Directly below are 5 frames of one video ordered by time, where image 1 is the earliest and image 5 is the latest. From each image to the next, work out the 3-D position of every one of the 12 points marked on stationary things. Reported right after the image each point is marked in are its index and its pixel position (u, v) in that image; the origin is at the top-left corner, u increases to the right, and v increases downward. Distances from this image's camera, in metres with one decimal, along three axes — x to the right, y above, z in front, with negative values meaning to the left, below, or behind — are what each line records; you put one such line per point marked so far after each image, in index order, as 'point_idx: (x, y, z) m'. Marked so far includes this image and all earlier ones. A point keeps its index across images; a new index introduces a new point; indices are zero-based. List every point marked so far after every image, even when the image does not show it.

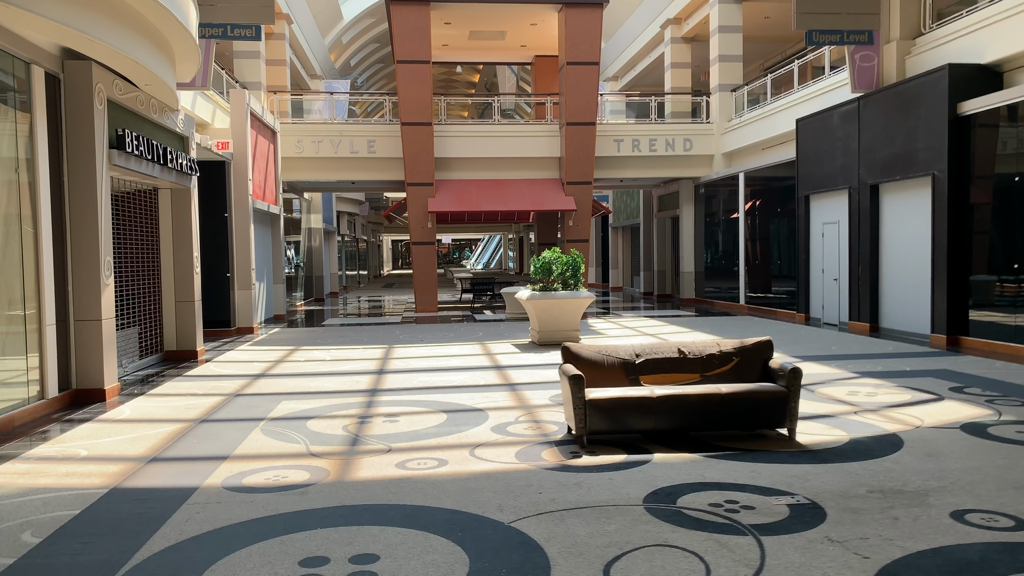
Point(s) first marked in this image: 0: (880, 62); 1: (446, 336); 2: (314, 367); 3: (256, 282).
0: (+6.1, +3.7, +13.2) m
1: (-1.1, -0.8, +13.9) m
2: (-2.6, -1.0, +10.4) m
3: (-5.2, +0.1, +16.2) m
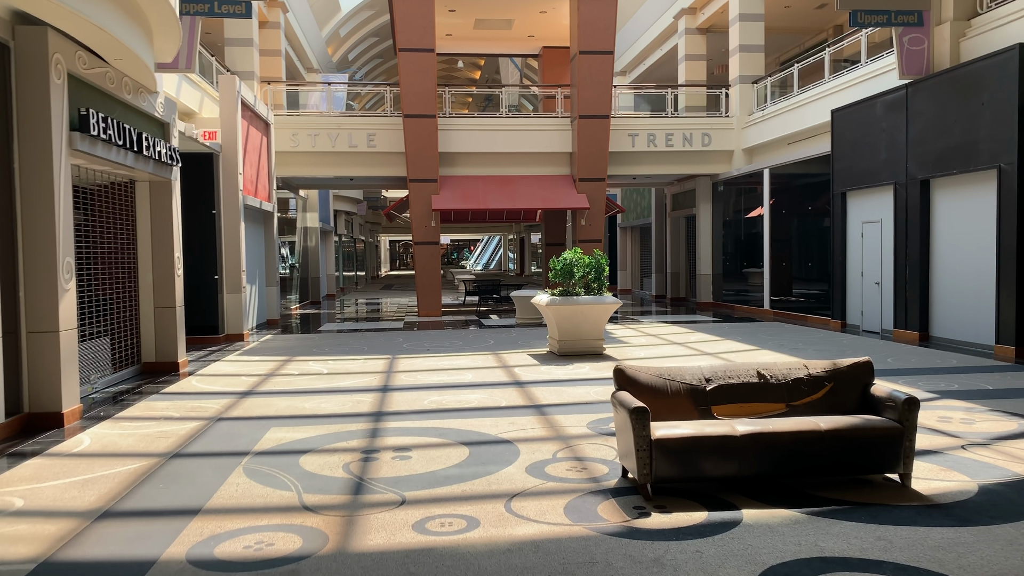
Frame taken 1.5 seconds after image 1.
0: (+6.3, +3.7, +12.0) m
1: (-0.9, -0.9, +12.7) m
2: (-2.3, -1.1, +9.2) m
3: (-5.0, +0.1, +14.9) m
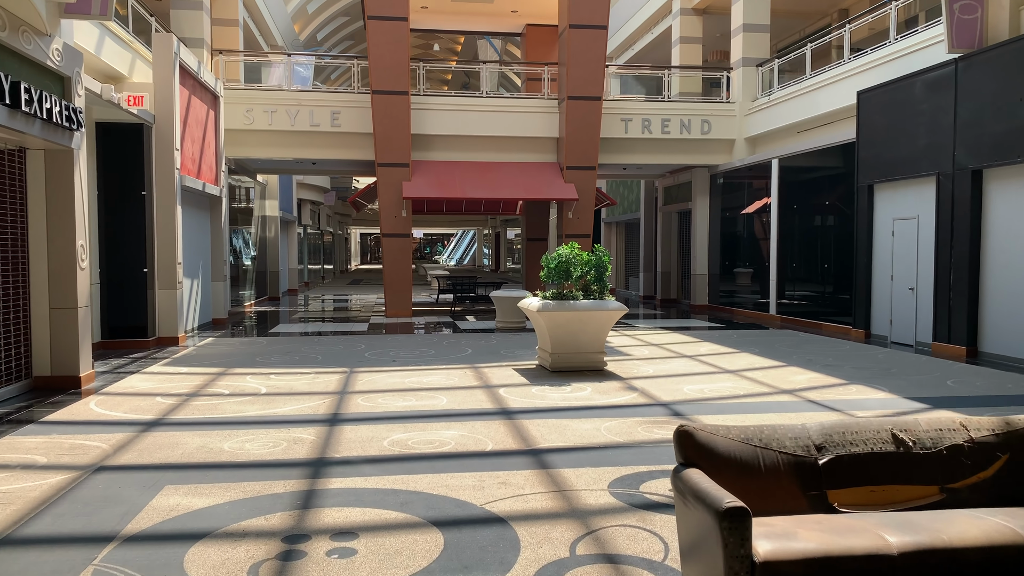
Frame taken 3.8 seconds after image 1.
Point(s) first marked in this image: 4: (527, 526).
0: (+6.2, +3.6, +10.3) m
1: (-1.2, -0.9, +10.8) m
2: (-2.5, -1.1, +7.2) m
3: (-5.3, +0.1, +12.9) m
4: (+0.1, -1.2, +4.1) m
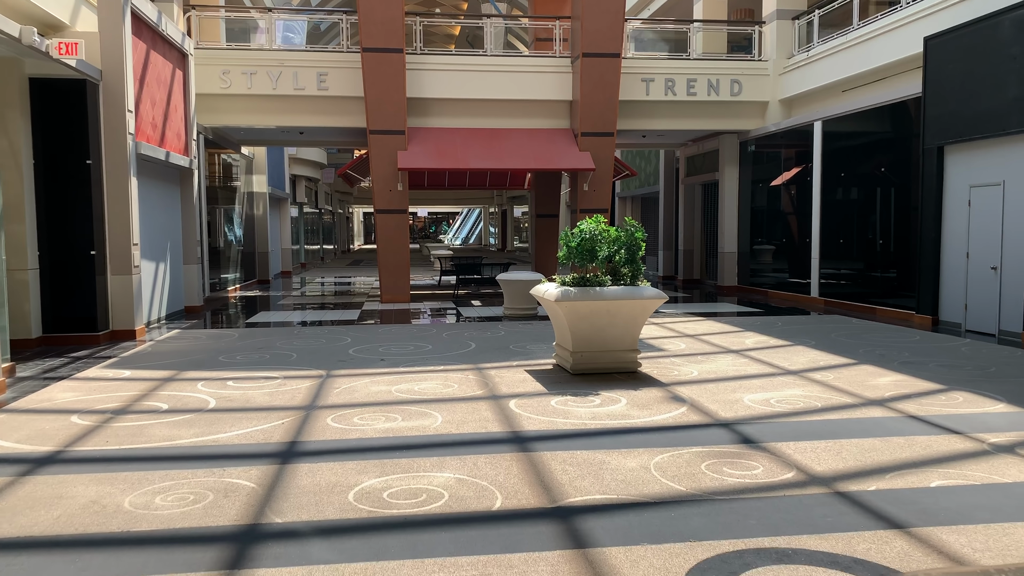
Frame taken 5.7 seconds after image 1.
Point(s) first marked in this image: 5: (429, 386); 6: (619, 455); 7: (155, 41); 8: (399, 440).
0: (+6.2, +3.8, +8.5) m
1: (-1.0, -0.7, +9.1) m
2: (-2.4, -1.0, +5.6) m
3: (-5.2, +0.4, +11.2) m
4: (+0.2, -1.2, +2.4) m
5: (-0.7, -0.9, +6.9) m
6: (+0.6, -1.0, +4.8) m
7: (-5.2, +3.6, +11.7) m
8: (-0.7, -1.0, +5.2) m
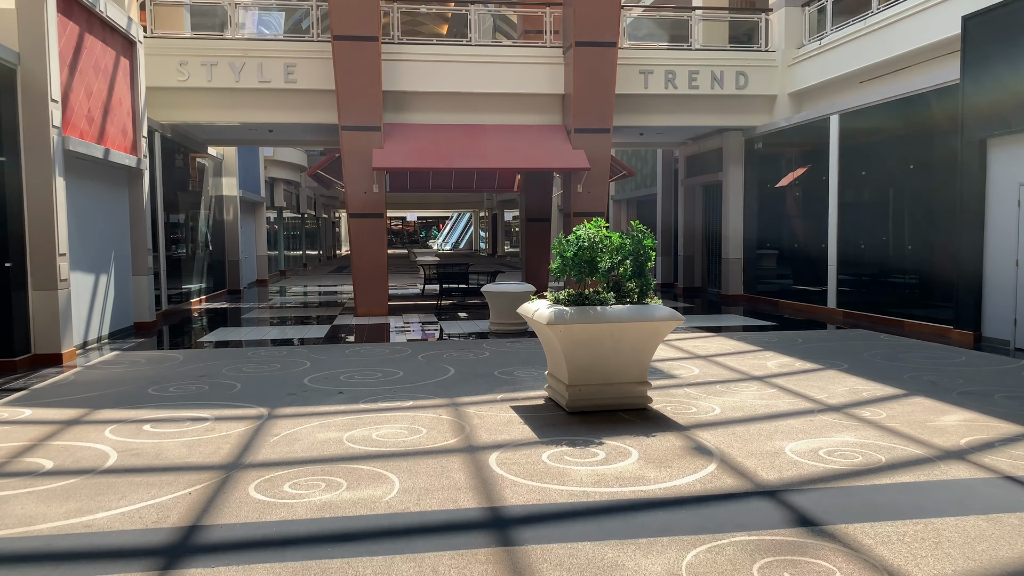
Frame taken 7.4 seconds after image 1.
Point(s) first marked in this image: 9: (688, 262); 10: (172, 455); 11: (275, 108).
0: (+6.1, +3.6, +7.2) m
1: (-1.2, -0.9, +7.8) m
2: (-2.5, -1.1, +4.2) m
3: (-5.3, +0.2, +9.8) m
4: (+0.1, -1.3, +1.0) m
5: (-0.8, -1.0, +5.6) m
6: (+0.5, -1.1, +3.5) m
7: (-5.4, +3.4, +10.3) m
8: (-0.8, -1.1, +3.8) m
9: (+4.3, +0.6, +19.5) m
10: (-2.2, -1.1, +5.1) m
11: (-4.2, +3.2, +14.2) m
